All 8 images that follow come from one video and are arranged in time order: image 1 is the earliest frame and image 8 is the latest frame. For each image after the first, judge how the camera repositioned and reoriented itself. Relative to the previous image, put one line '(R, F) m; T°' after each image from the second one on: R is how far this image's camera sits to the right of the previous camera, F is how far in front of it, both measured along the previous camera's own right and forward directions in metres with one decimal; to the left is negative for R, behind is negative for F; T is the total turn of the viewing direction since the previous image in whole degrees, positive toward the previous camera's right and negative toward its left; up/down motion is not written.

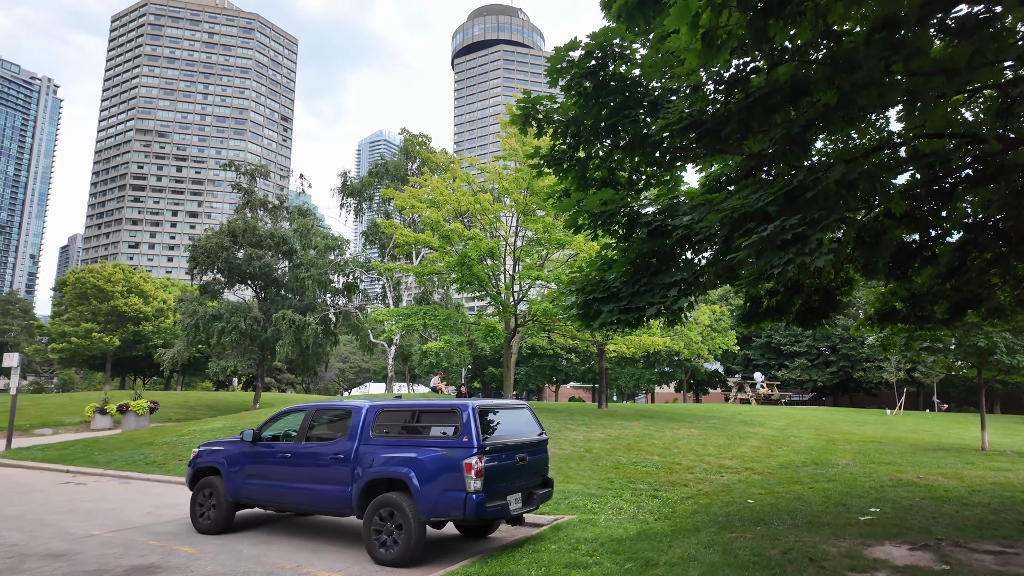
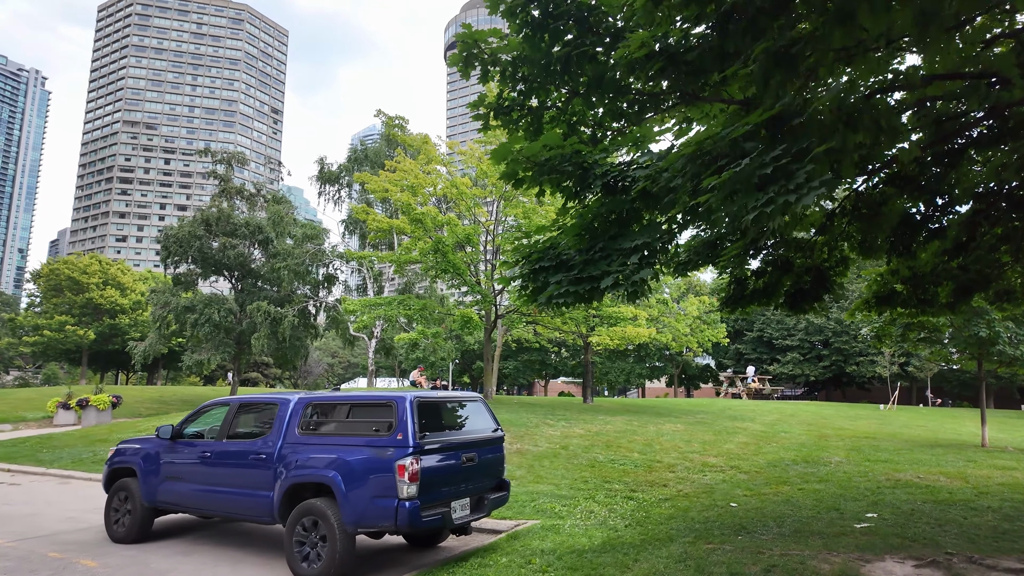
(+0.5, +1.0) m; +1°
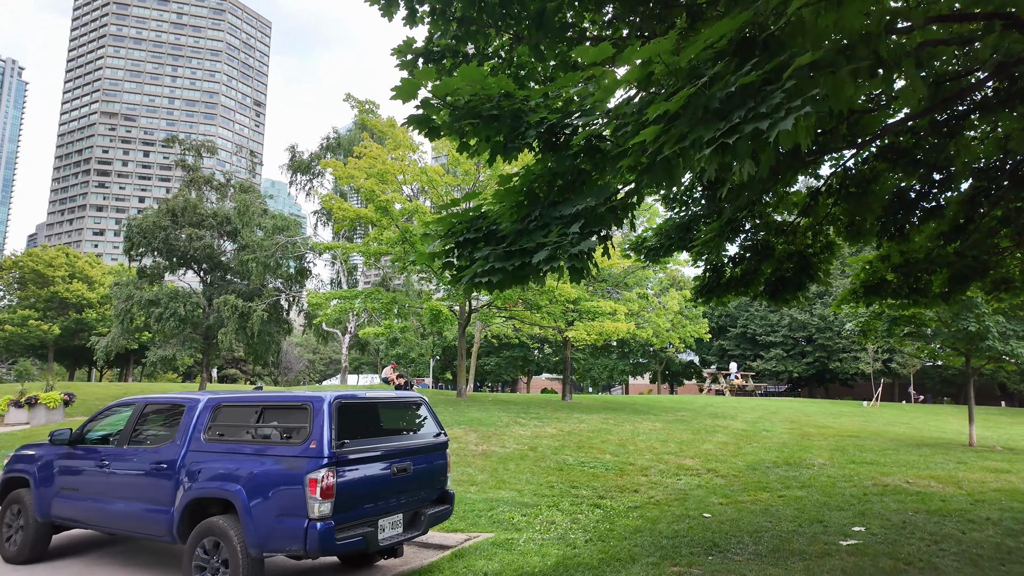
(+0.4, +0.8) m; +1°
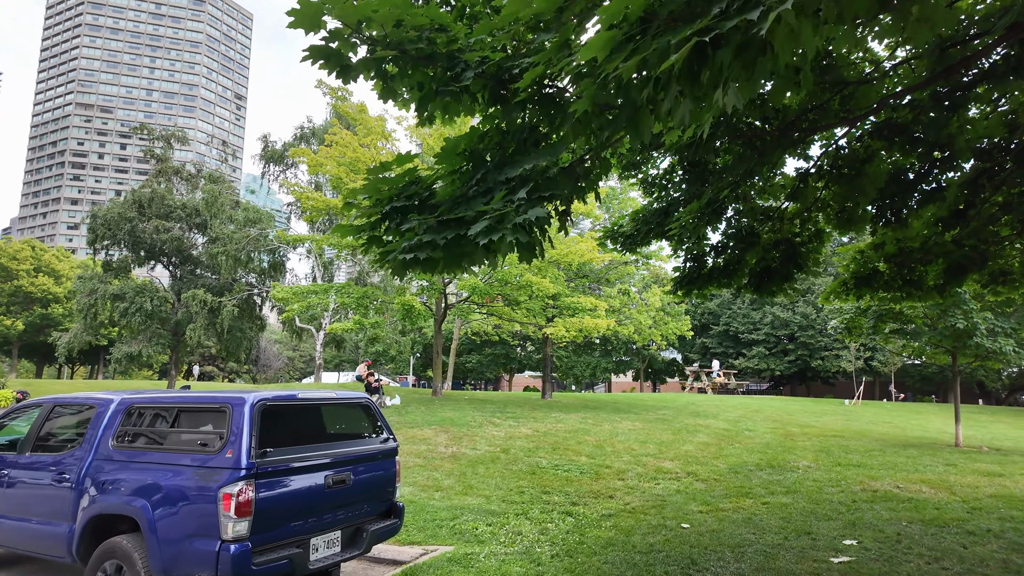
(+0.3, +0.6) m; +1°
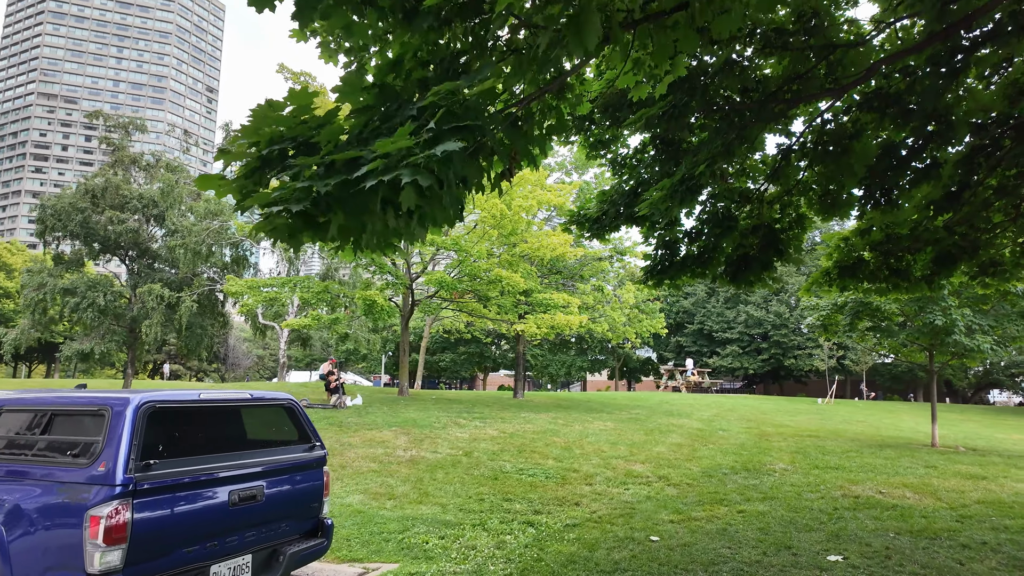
(+0.2, +0.7) m; +2°
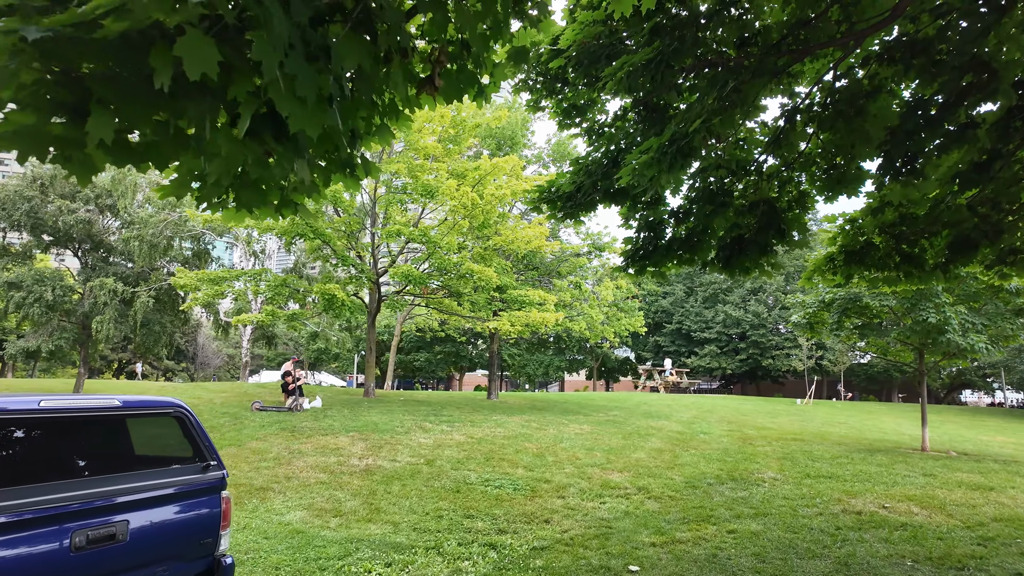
(+0.2, +0.9) m; +2°
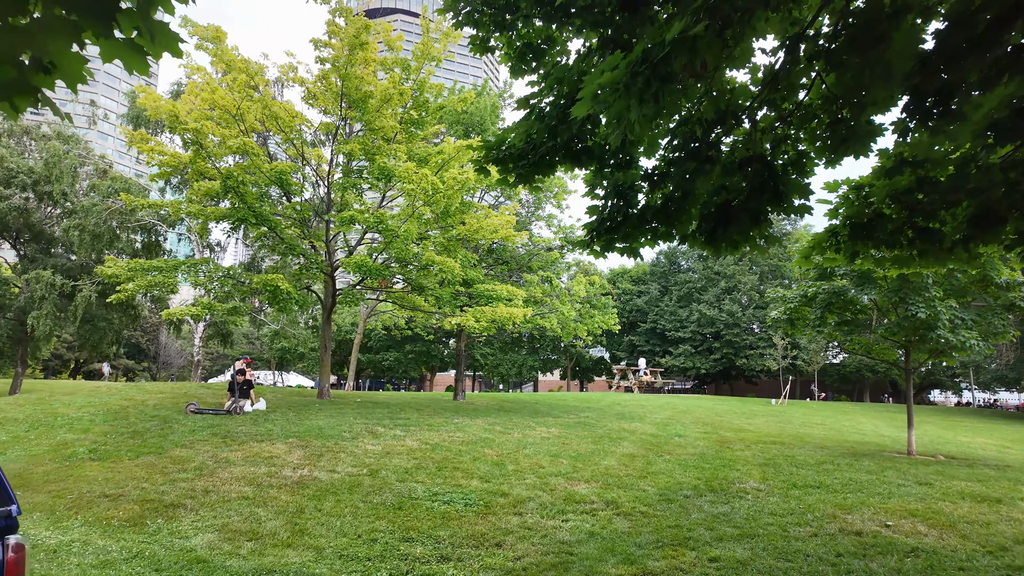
(+0.3, +1.0) m; +2°
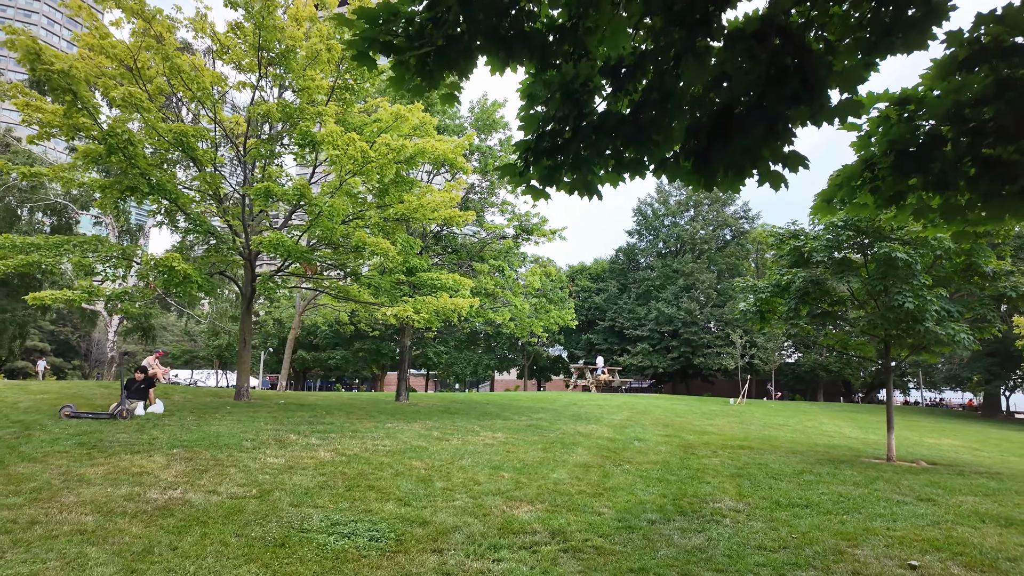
(+0.4, +1.6) m; +4°
